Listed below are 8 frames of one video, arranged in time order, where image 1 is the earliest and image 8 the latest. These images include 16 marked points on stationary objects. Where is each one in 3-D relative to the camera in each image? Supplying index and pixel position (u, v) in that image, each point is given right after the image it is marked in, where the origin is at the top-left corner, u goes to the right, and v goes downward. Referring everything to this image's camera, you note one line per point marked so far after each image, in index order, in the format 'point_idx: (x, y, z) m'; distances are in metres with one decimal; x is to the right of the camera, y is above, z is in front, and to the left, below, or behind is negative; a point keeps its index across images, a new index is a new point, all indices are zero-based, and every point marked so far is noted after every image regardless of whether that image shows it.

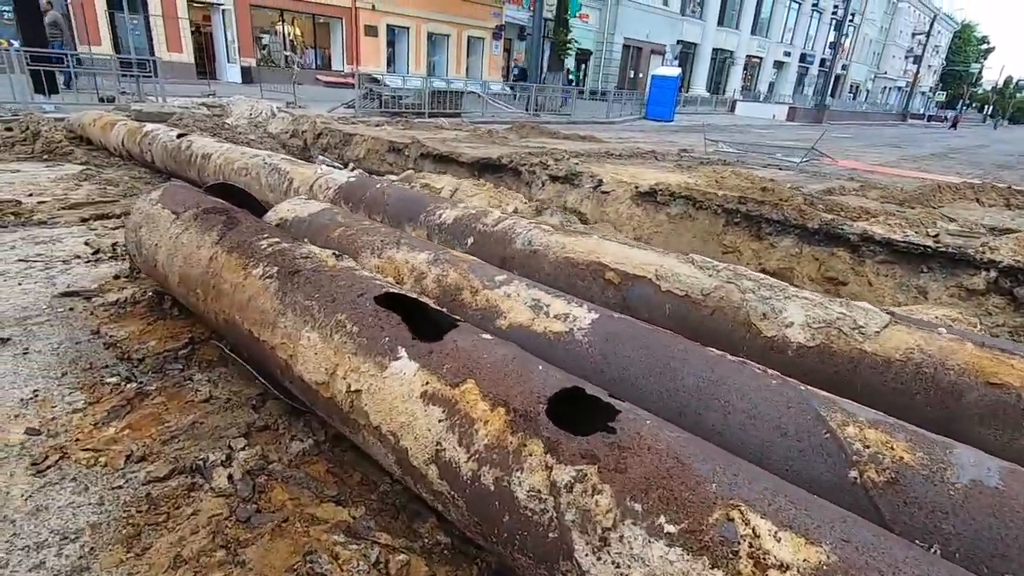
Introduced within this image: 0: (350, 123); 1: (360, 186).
0: (-4.3, +4.3, +13.9) m
1: (-1.0, +0.7, +3.7) m
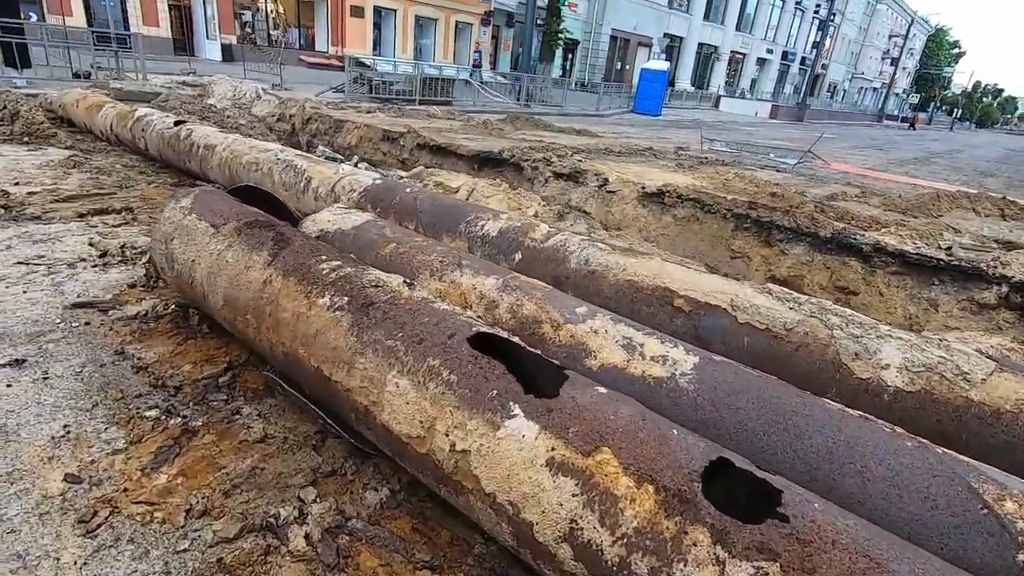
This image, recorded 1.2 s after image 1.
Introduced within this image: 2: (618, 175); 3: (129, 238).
0: (-4.4, +4.5, +13.5) m
1: (-0.8, +0.6, +3.5) m
2: (+1.6, +1.7, +8.2) m
3: (-2.5, +0.3, +3.5) m
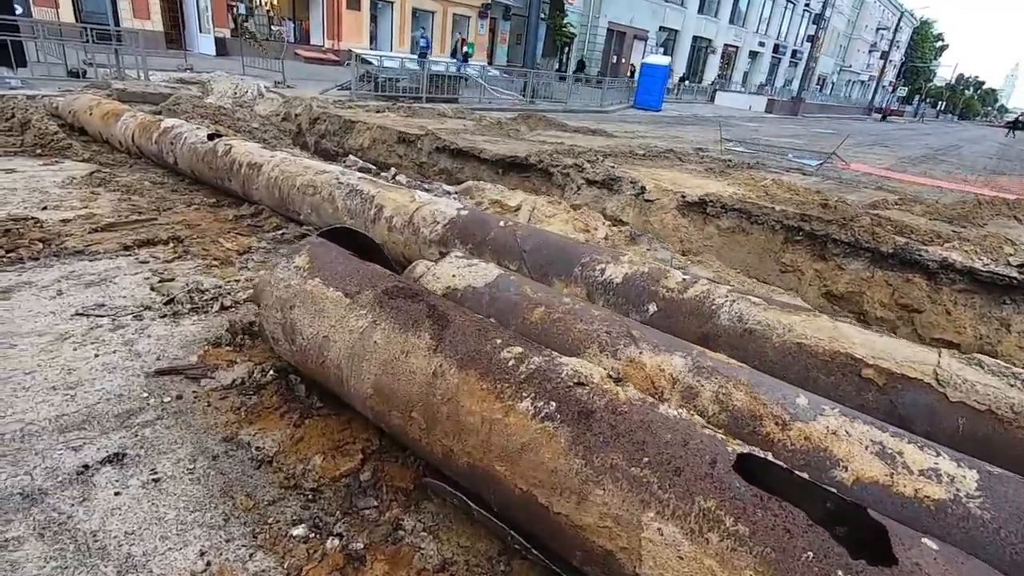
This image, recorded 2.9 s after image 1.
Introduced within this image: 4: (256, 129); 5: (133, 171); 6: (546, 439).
0: (-4.0, +4.4, +13.0) m
1: (-0.2, +0.4, +3.2) m
2: (+2.1, +1.5, +7.9) m
3: (-1.9, +0.1, +3.2) m
4: (-4.3, +2.7, +9.1) m
5: (-3.8, +1.2, +5.3) m
6: (+0.1, -0.4, +1.4) m
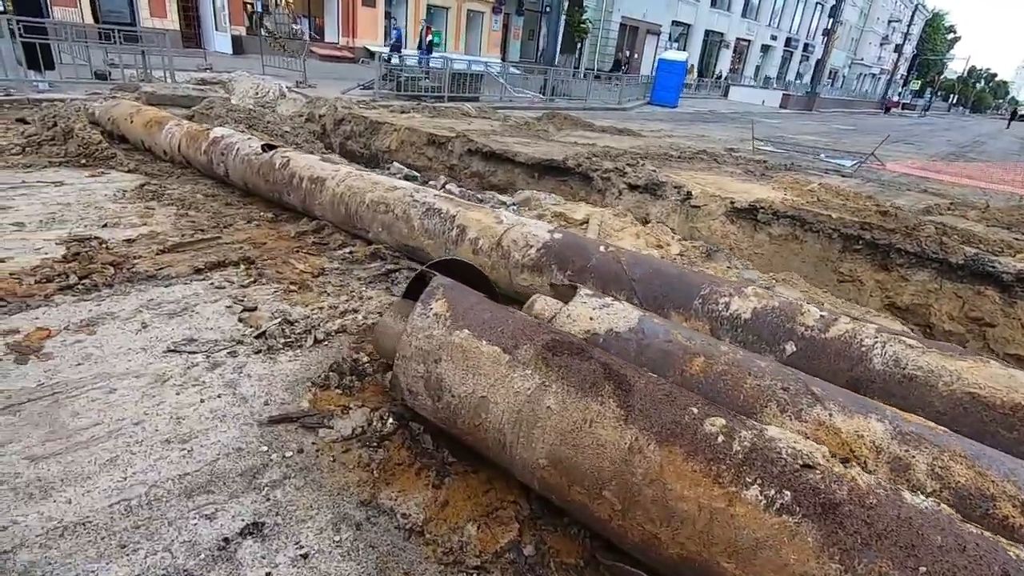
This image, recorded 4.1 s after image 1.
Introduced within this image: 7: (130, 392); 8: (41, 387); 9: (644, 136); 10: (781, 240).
0: (-3.4, +4.3, +12.8) m
1: (+0.4, +0.2, +3.0) m
2: (+2.7, +1.4, +7.7) m
3: (-1.3, -0.1, +3.0) m
4: (-3.7, +2.6, +8.9) m
5: (-3.2, +1.0, +5.2) m
6: (+0.6, -0.6, +1.2) m
7: (-1.6, -0.4, +2.2) m
8: (-1.9, -0.4, +2.2) m
9: (+3.3, +3.8, +13.4) m
10: (+3.4, +0.6, +6.8) m
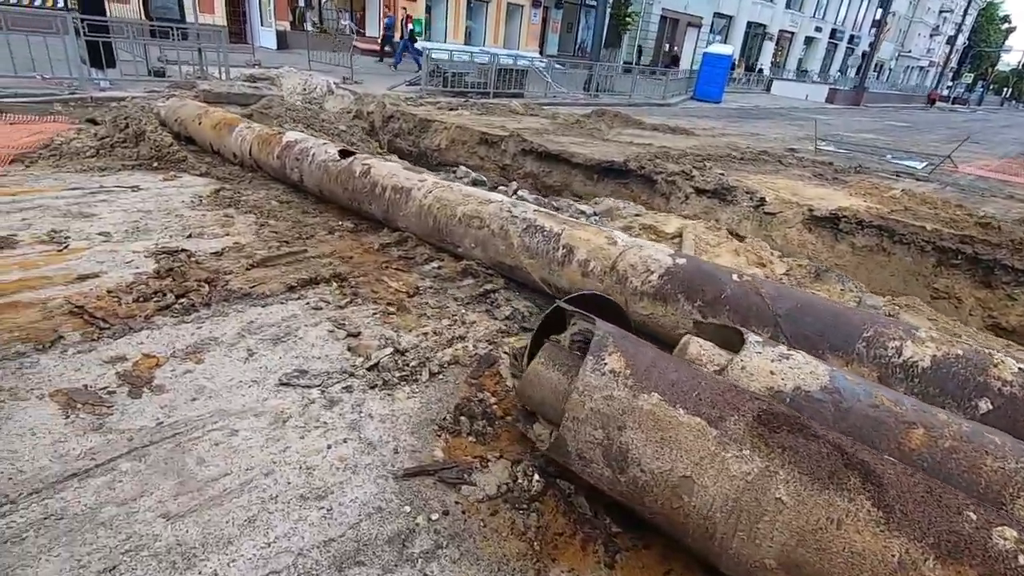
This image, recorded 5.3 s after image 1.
0: (-2.2, +4.3, +12.7) m
1: (+1.0, +0.1, +2.8) m
2: (+3.5, +1.3, +7.3) m
3: (-0.7, -0.2, +2.8) m
4: (-2.8, +2.6, +8.8) m
5: (-2.4, +1.0, +5.1) m
6: (+1.1, -0.7, +1.0) m
7: (-1.0, -0.6, +2.1) m
8: (-1.3, -0.5, +2.1) m
9: (+4.5, +3.7, +13.0) m
10: (+4.2, +0.4, +6.3) m
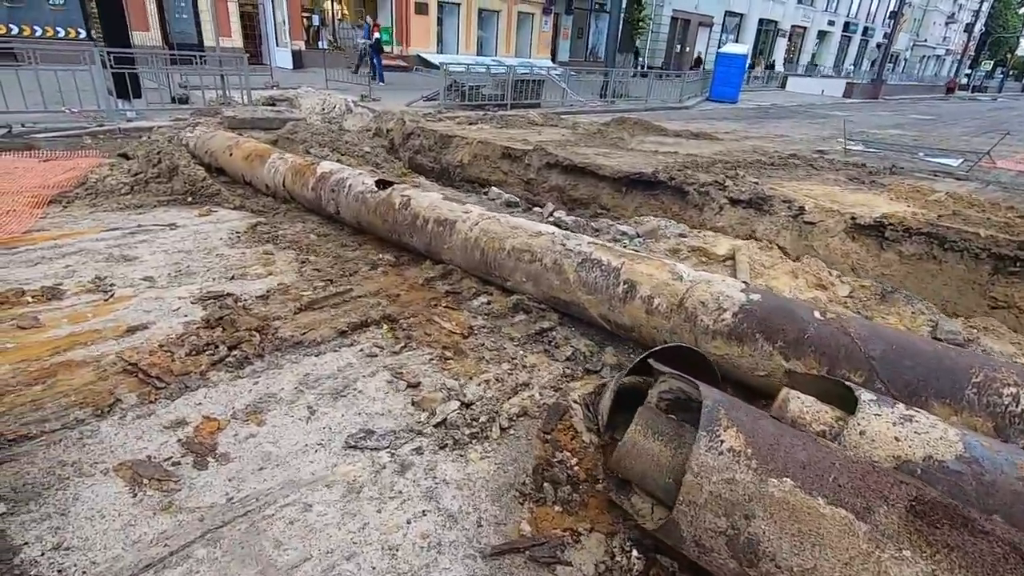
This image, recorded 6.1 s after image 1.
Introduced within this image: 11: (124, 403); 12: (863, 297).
0: (-1.8, +3.9, +12.7) m
1: (+1.3, -0.1, +2.6) m
2: (+4.0, +1.1, +7.1) m
3: (-0.4, -0.5, +2.7) m
4: (-2.4, +2.2, +8.8) m
5: (-2.1, +0.6, +5.0) m
6: (+1.4, -0.9, +0.8) m
7: (-0.7, -0.8, +2.0) m
8: (-1.0, -0.8, +2.0) m
9: (+4.9, +3.5, +12.7) m
10: (+4.6, +0.3, +6.1) m
11: (-1.8, -0.5, +2.5) m
12: (+2.5, -0.1, +3.8) m
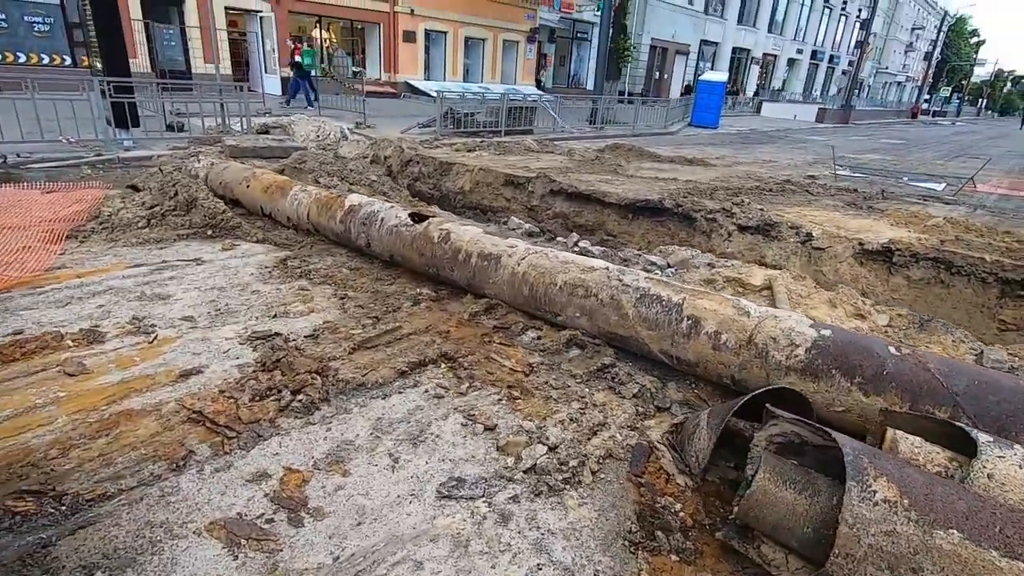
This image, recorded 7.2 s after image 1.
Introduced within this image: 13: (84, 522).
0: (-1.8, +3.3, +12.7) m
1: (+1.7, -0.3, +2.6) m
2: (+4.1, +0.8, +7.3) m
3: (0.0, -0.7, +2.7) m
4: (-2.2, +1.8, +8.8) m
5: (-1.8, +0.3, +5.0) m
6: (+1.9, -1.0, +0.8) m
7: (-0.3, -1.0, +1.9) m
8: (-0.6, -1.0, +1.9) m
9: (+4.9, +3.0, +13.0) m
10: (+4.8, 0.0, +6.3) m
11: (-1.4, -0.7, +2.4) m
12: (+2.8, -0.3, +3.9) m
13: (-1.6, -0.9, +2.0) m
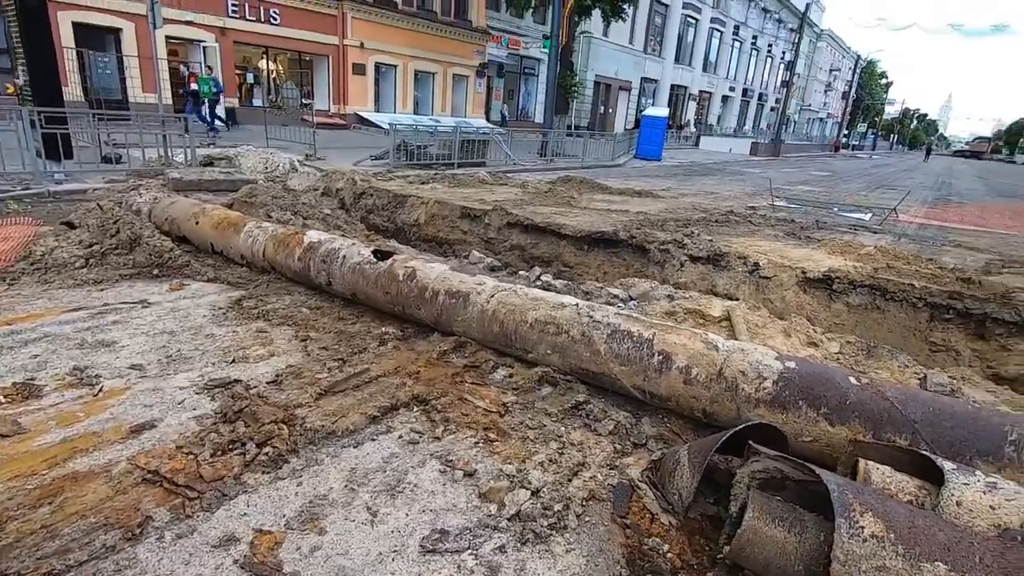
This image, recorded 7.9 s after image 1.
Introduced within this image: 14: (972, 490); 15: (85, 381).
0: (-2.9, +2.5, +12.7) m
1: (+1.6, -0.5, +2.8) m
2: (+3.6, +0.4, +7.7) m
3: (-0.1, -0.9, +2.6) m
4: (-2.9, +1.2, +8.6) m
5: (-2.1, 0.0, +4.8) m
6: (+2.0, -1.1, +0.9) m
7: (-0.3, -1.1, +1.8) m
8: (-0.6, -1.1, +1.8) m
9: (+3.8, +2.3, +13.6) m
10: (+4.4, -0.3, +6.7) m
11: (-1.4, -0.9, +2.2) m
12: (+2.6, -0.5, +4.1) m
13: (-1.6, -1.1, +1.8) m
14: (+1.5, -0.7, +1.8) m
15: (-2.5, -0.5, +3.2) m
